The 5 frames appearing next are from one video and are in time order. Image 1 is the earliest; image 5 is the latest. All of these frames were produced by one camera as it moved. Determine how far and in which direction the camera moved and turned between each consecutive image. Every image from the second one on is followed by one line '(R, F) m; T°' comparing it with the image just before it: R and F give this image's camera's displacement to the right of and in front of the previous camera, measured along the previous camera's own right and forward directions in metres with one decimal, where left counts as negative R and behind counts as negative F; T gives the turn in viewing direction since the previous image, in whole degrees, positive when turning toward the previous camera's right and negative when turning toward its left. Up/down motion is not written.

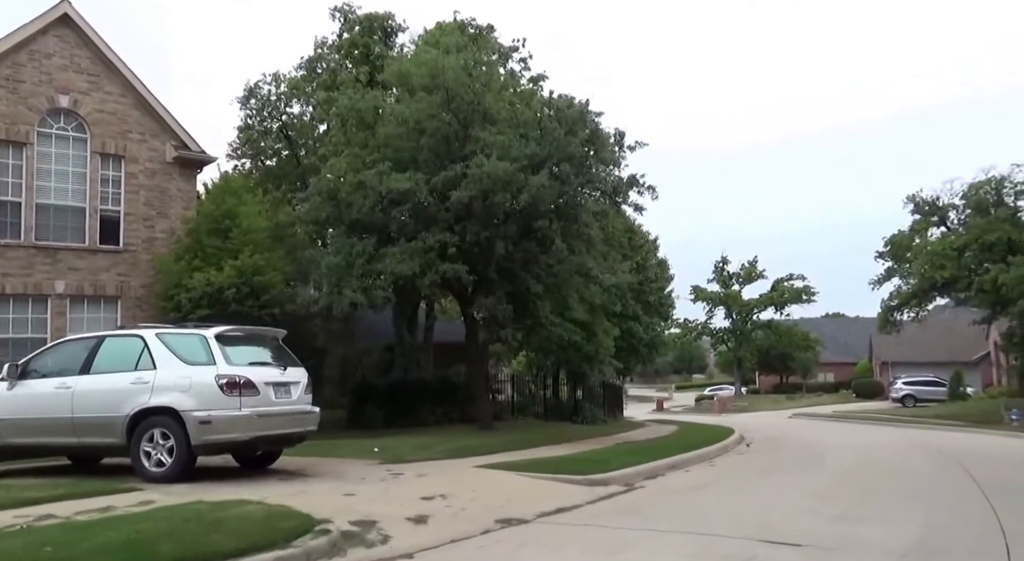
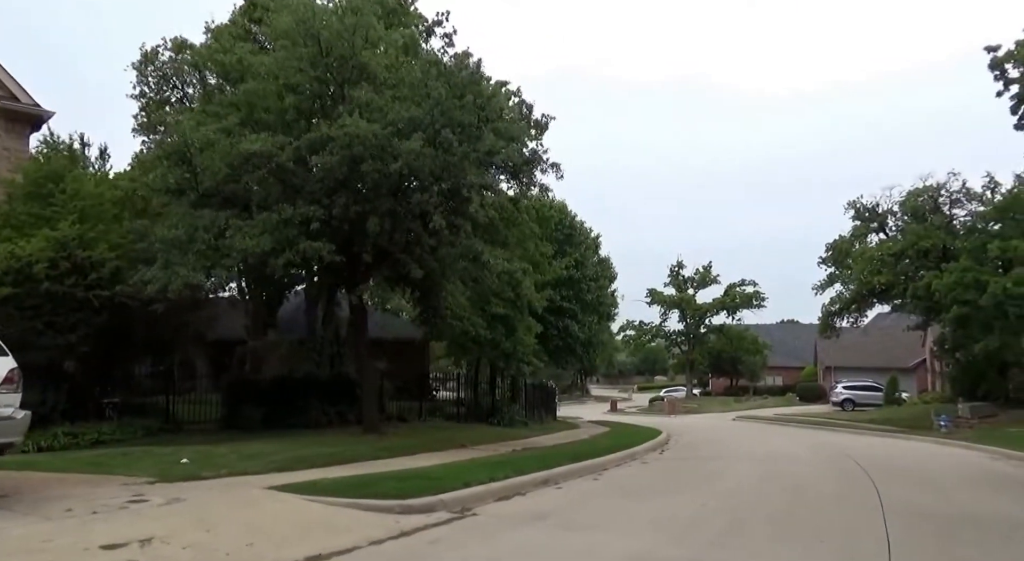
(+1.4, +2.1) m; +3°
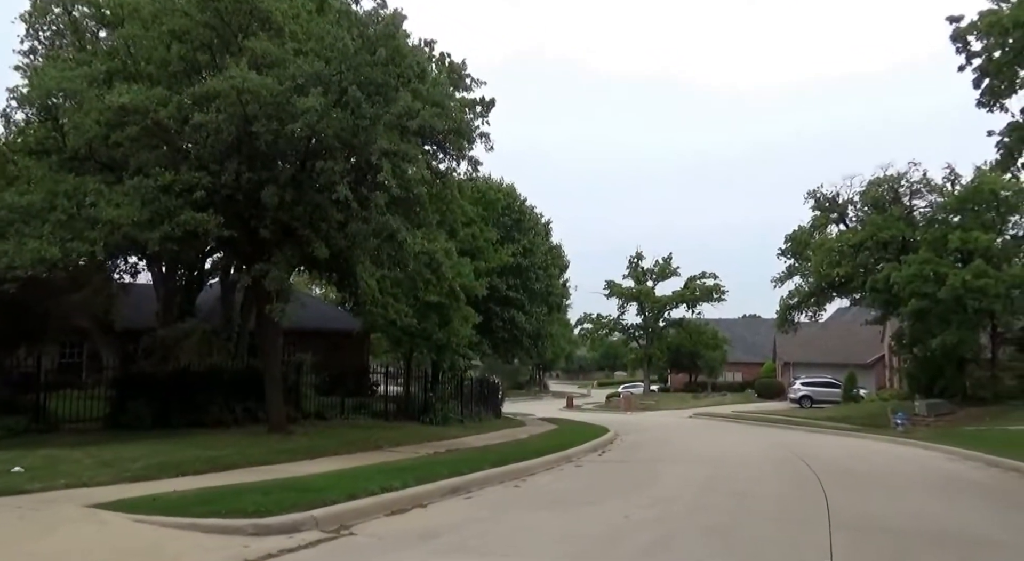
(+0.7, +1.7) m; +3°
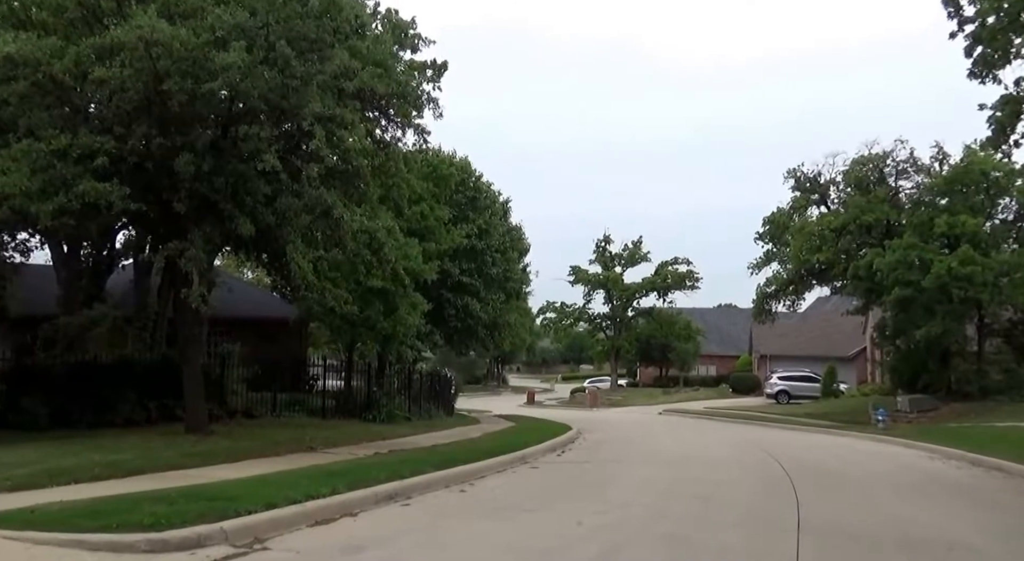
(+0.2, +2.4) m; +3°
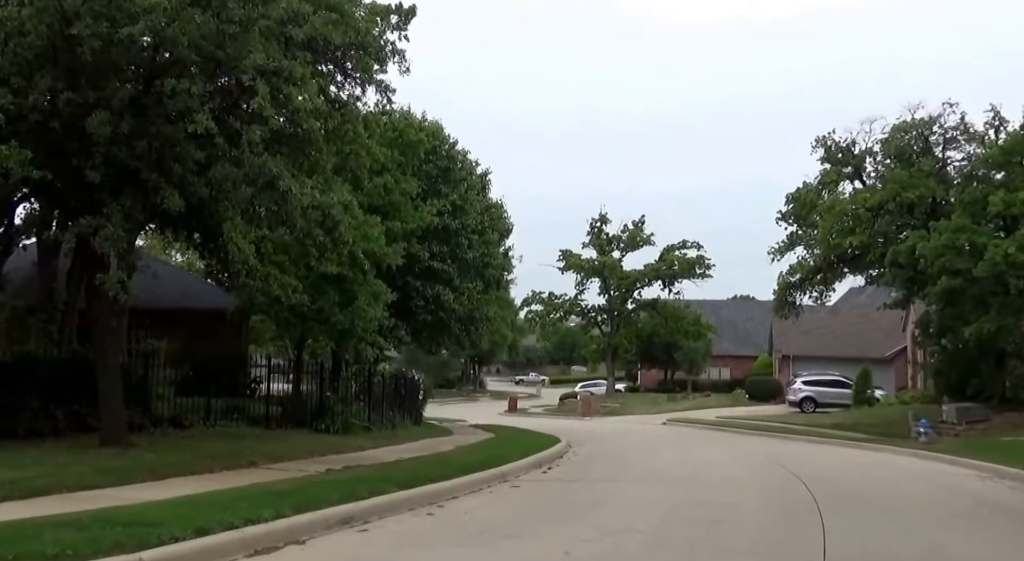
(+0.6, +3.8) m; 0°
